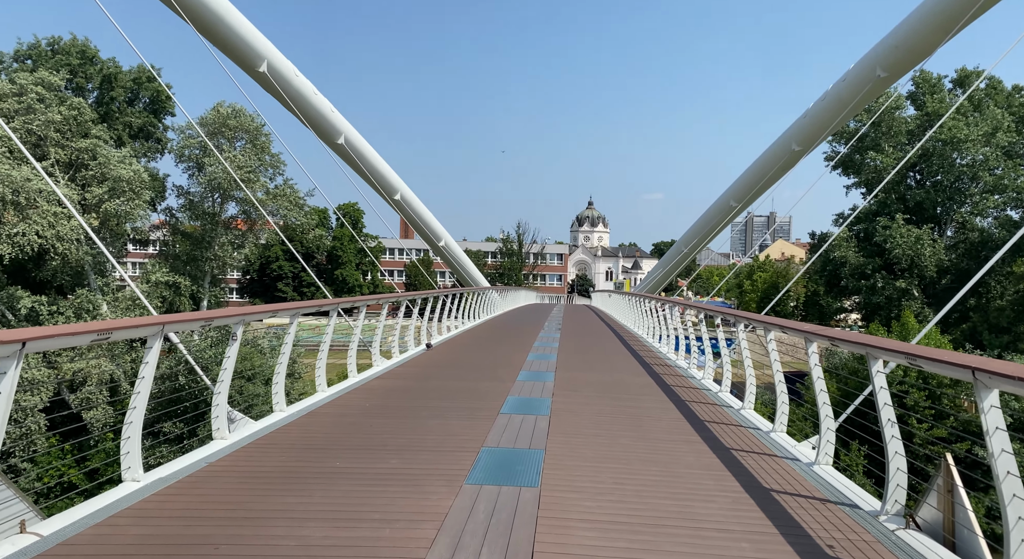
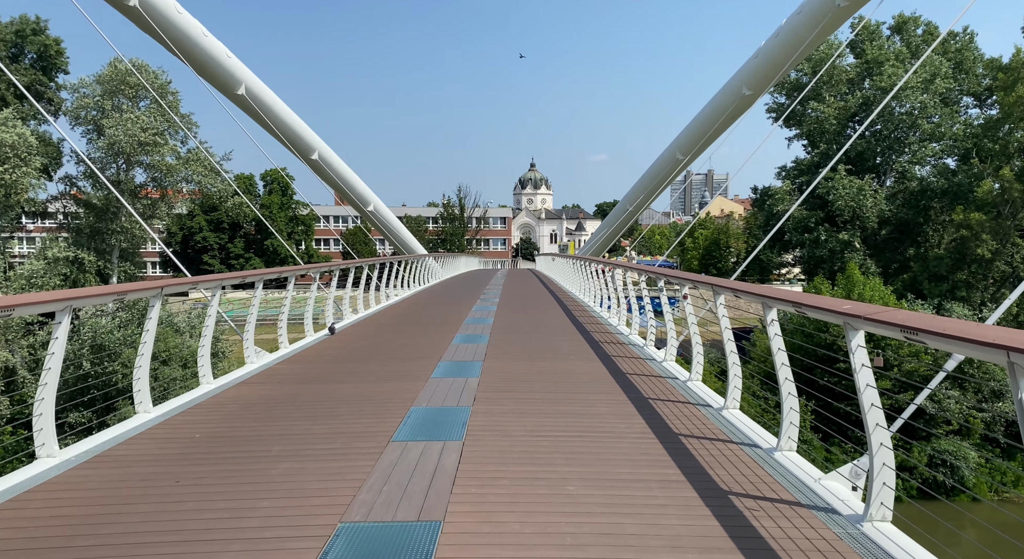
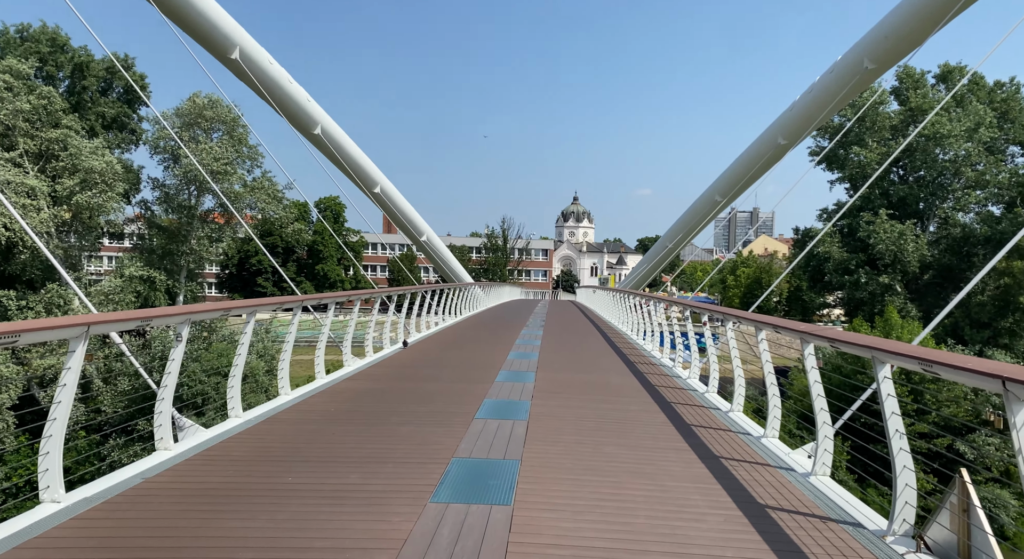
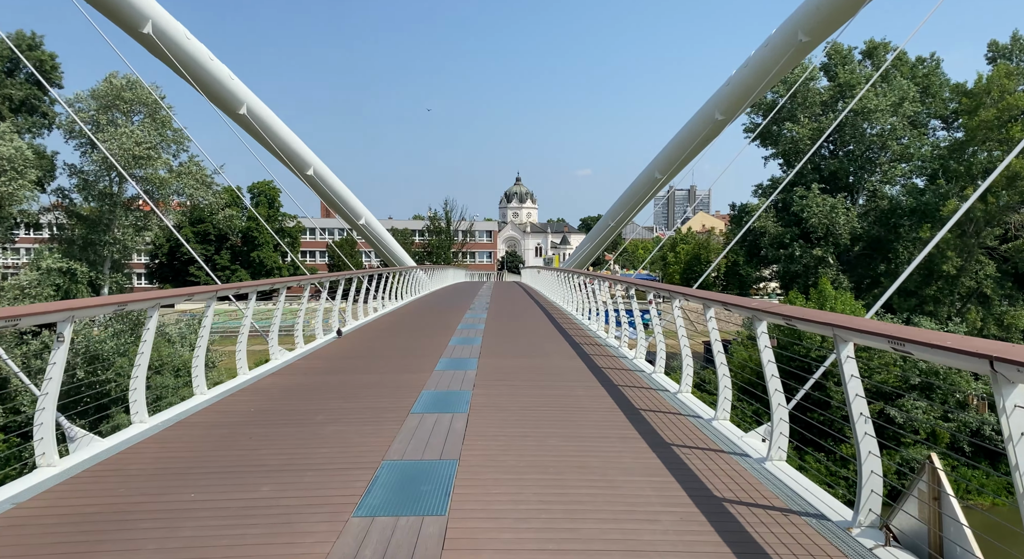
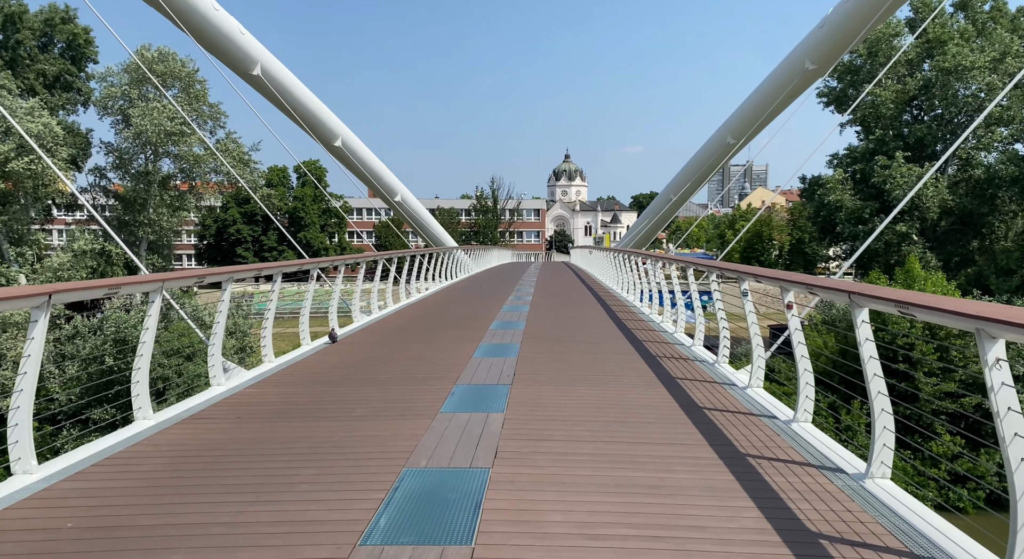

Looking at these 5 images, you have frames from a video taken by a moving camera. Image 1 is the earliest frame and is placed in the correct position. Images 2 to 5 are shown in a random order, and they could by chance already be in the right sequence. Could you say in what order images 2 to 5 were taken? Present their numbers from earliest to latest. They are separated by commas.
3, 4, 2, 5
